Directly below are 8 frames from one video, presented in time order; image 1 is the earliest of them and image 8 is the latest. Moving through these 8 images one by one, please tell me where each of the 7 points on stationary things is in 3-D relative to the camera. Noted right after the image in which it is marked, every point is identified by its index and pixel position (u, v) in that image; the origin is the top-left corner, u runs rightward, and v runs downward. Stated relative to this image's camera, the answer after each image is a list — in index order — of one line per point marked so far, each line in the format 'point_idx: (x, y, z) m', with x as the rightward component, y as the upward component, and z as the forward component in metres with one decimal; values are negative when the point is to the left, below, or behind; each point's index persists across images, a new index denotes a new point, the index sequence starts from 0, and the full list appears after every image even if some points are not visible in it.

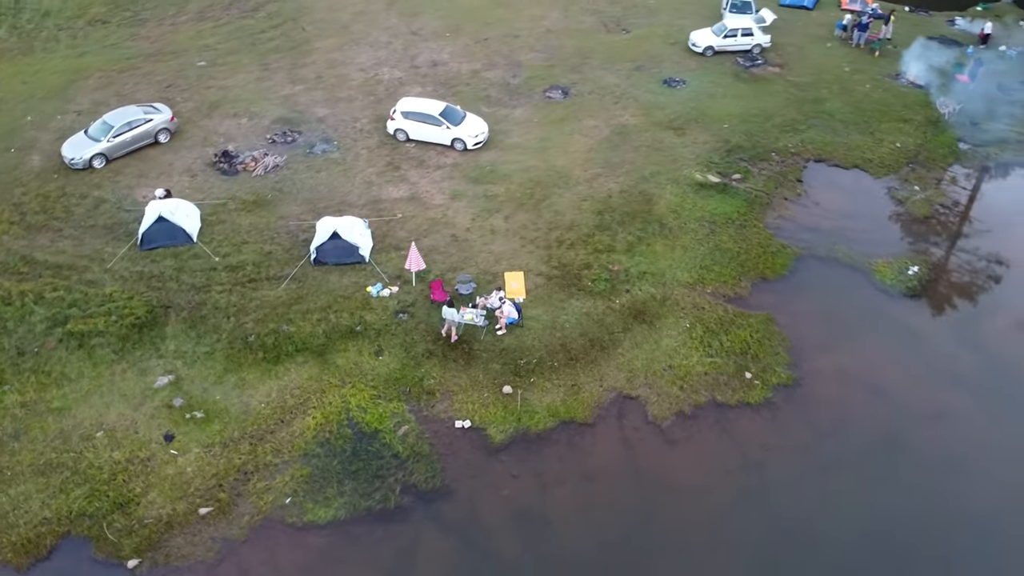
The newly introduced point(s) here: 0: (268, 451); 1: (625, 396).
0: (-4.8, -3.2, +15.9) m
1: (+2.4, -2.3, +17.1) m
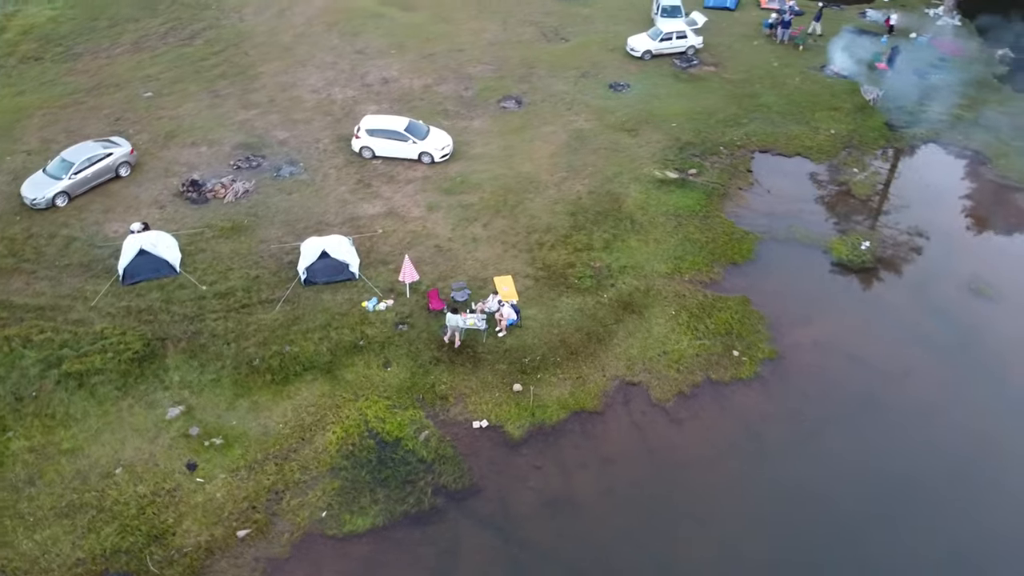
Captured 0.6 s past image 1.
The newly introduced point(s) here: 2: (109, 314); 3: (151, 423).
0: (-4.3, -3.6, +16.2) m
1: (+2.6, -2.1, +18.1) m
2: (-9.9, -0.6, +19.7) m
3: (-7.6, -2.9, +17.1) m
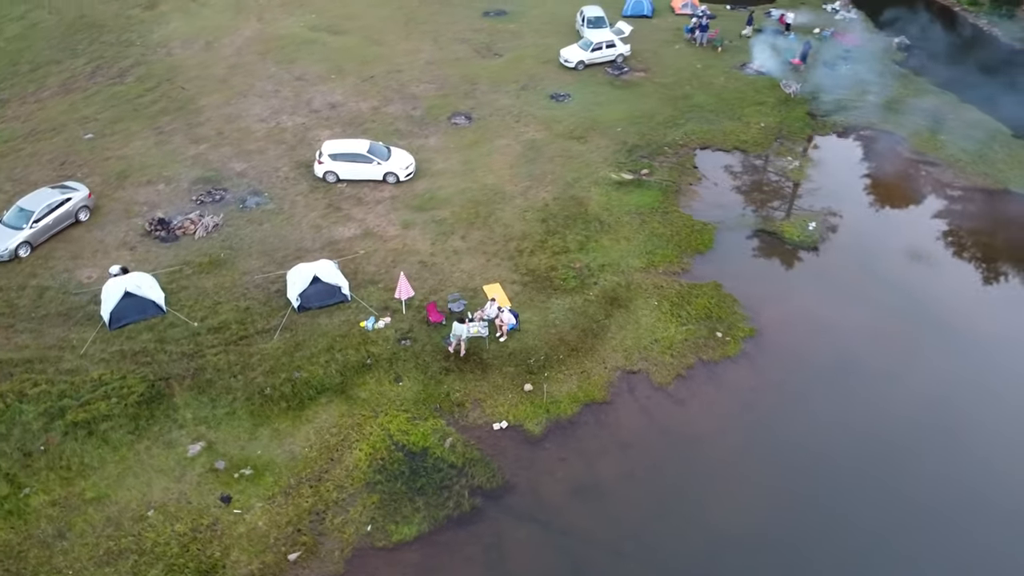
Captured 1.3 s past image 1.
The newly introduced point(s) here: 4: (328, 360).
0: (-3.7, -4.1, +16.6) m
1: (+2.8, -2.0, +19.3) m
2: (-9.9, -1.7, +19.4) m
3: (-7.1, -3.7, +17.0) m
4: (-4.4, -1.7, +19.3) m
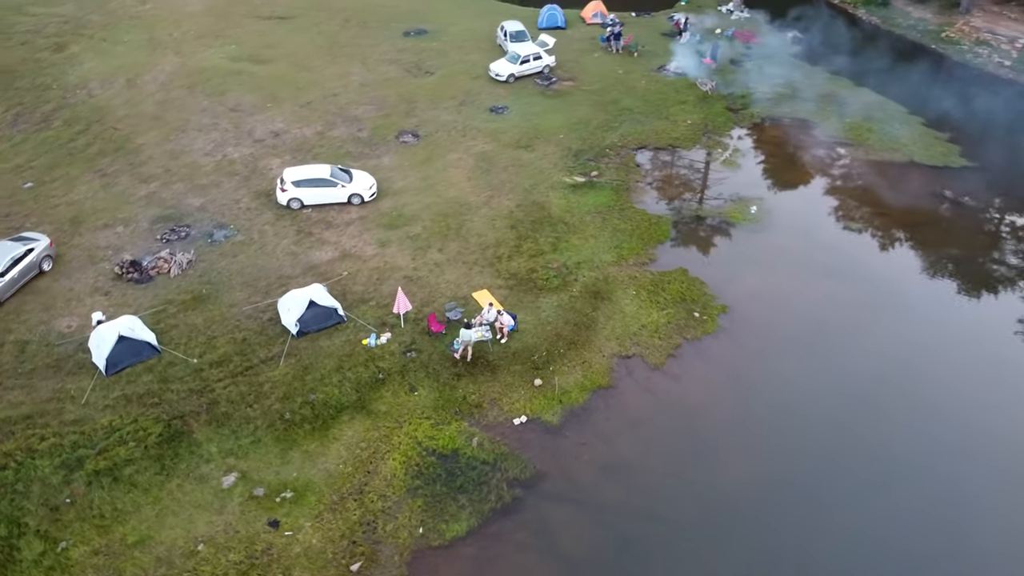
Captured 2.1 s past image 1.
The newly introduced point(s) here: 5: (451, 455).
0: (-2.9, -4.5, +17.1) m
1: (+2.9, -1.8, +20.8) m
2: (-9.6, -2.8, +19.1) m
3: (-6.4, -4.4, +17.1) m
4: (-4.2, -2.2, +19.8) m
5: (-1.4, -3.8, +18.1) m
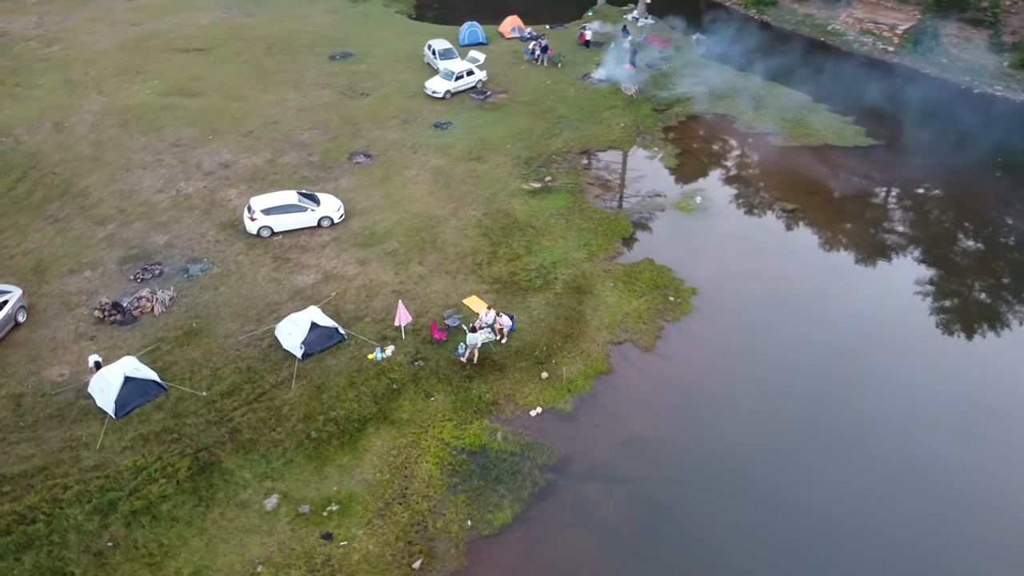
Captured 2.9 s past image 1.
0: (-2.0, -4.7, +17.9) m
1: (+2.9, -1.5, +22.3) m
2: (-9.1, -3.8, +19.0) m
3: (-5.5, -5.0, +17.4) m
4: (-3.9, -2.7, +20.4) m
5: (-0.8, -3.9, +19.1) m
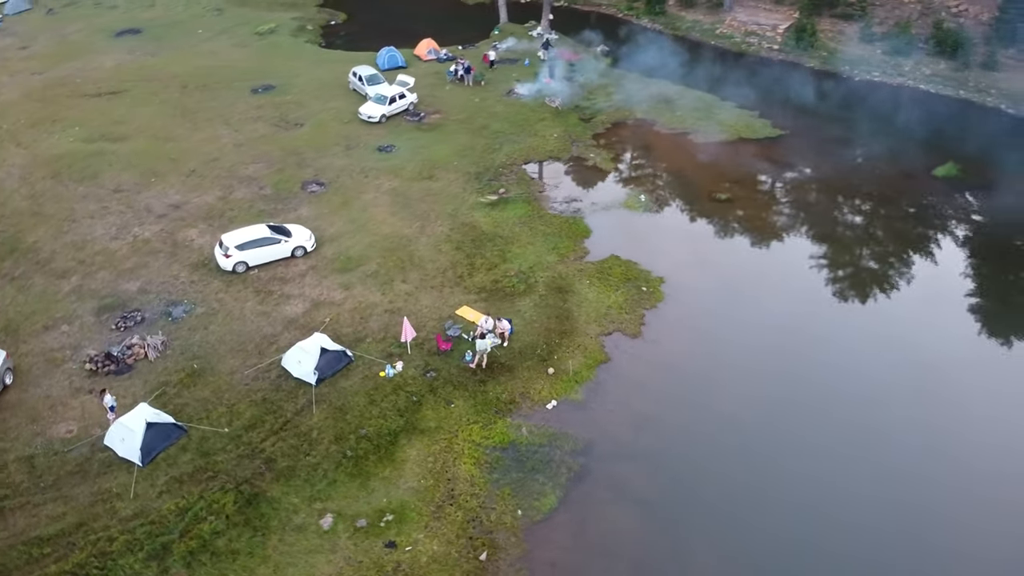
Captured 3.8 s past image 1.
0: (-1.0, -5.0, +18.9) m
1: (+2.9, -1.4, +24.1) m
2: (-8.2, -4.8, +18.9) m
3: (-4.3, -5.6, +17.9) m
4: (-3.5, -3.2, +21.1) m
5: (0.0, -4.0, +20.3) m
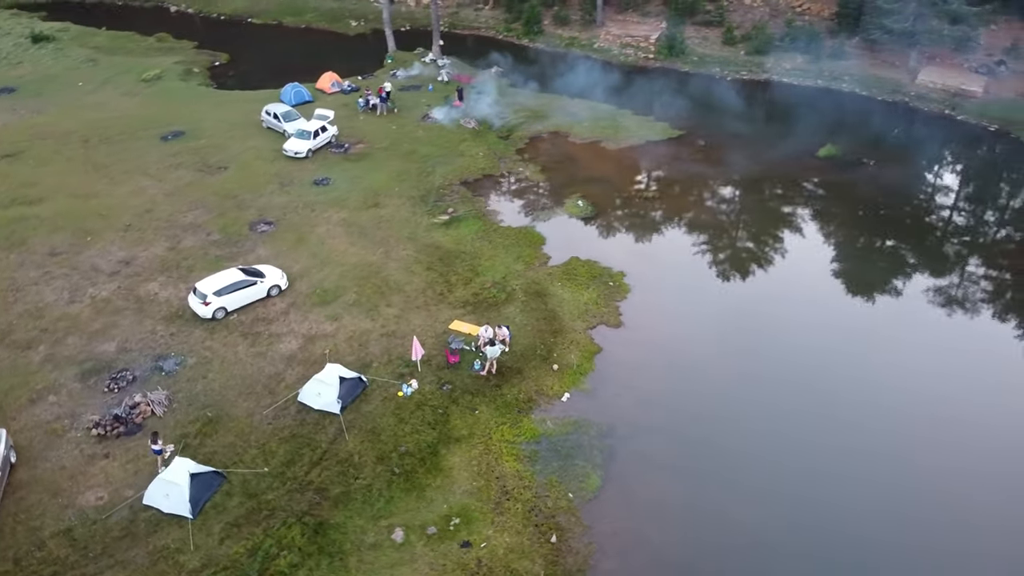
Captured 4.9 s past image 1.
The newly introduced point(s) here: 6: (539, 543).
0: (+0.2, -5.1, +20.3) m
1: (+2.6, -1.3, +26.1) m
2: (-6.8, -5.9, +19.0) m
3: (-2.7, -6.2, +18.7) m
4: (-2.8, -3.8, +22.0) m
5: (+0.8, -4.1, +21.9) m
6: (+0.6, -6.0, +19.0) m
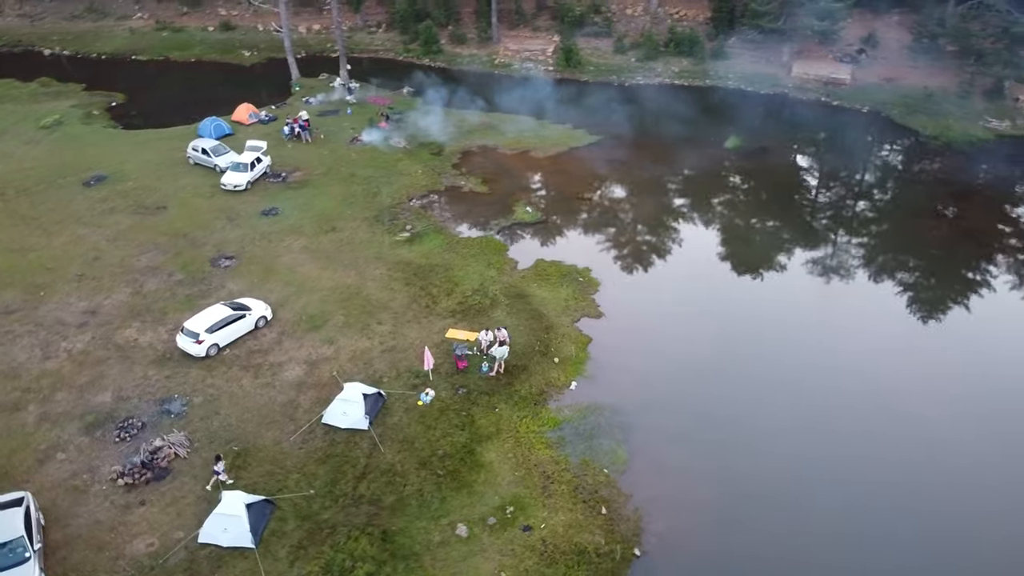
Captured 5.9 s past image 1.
0: (+1.3, -5.1, +21.8) m
1: (+2.3, -1.1, +28.0) m
2: (-5.2, -6.6, +19.3) m
3: (-1.2, -6.3, +19.8) m
4: (-2.1, -4.1, +23.0) m
5: (+1.5, -4.0, +23.5) m
6: (+2.0, -5.8, +20.6) m
